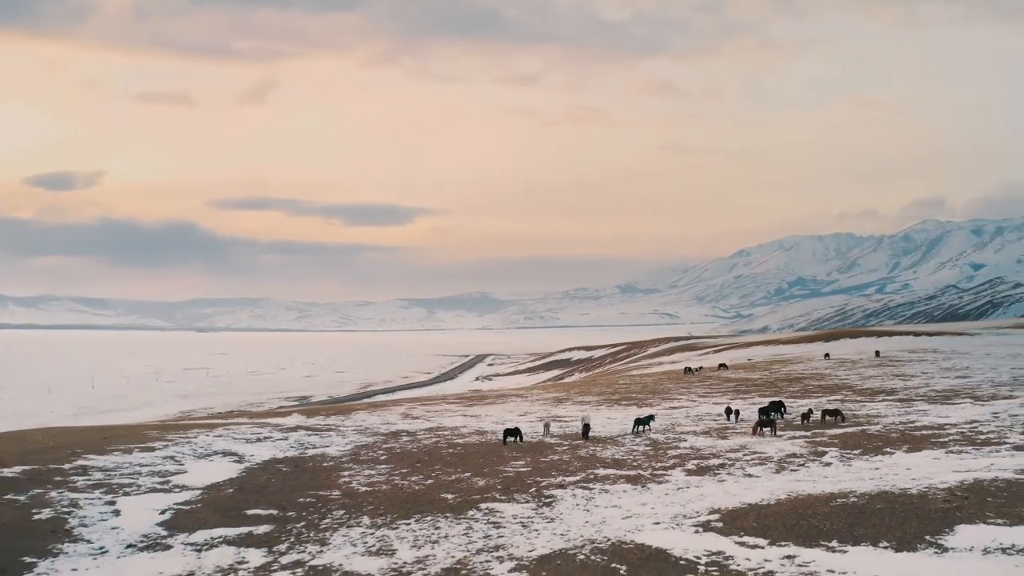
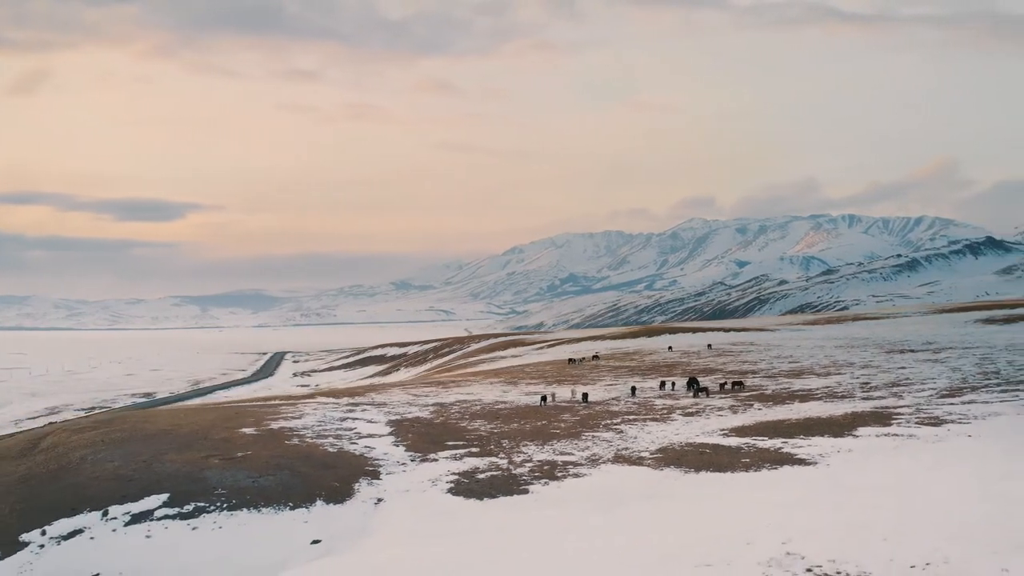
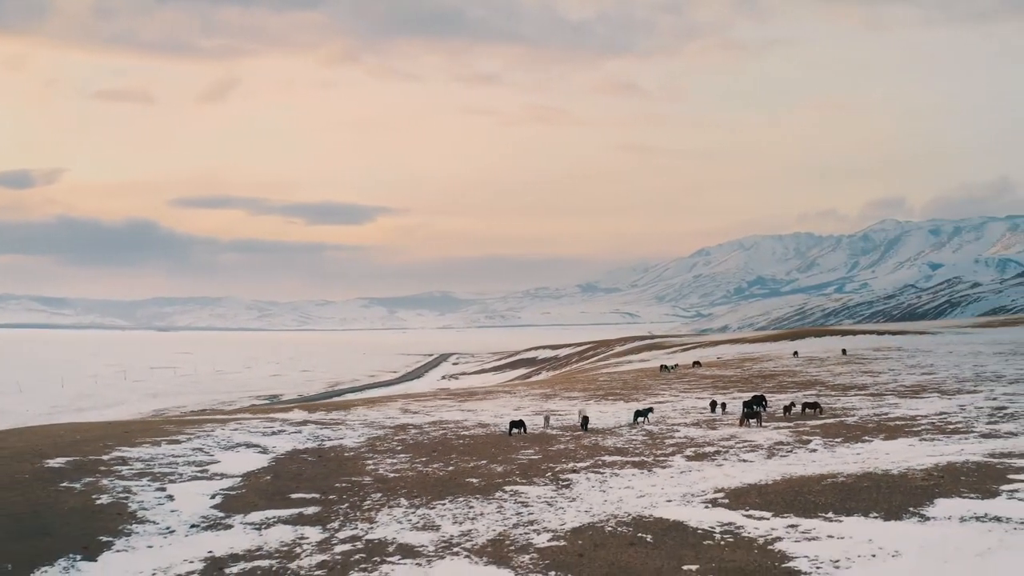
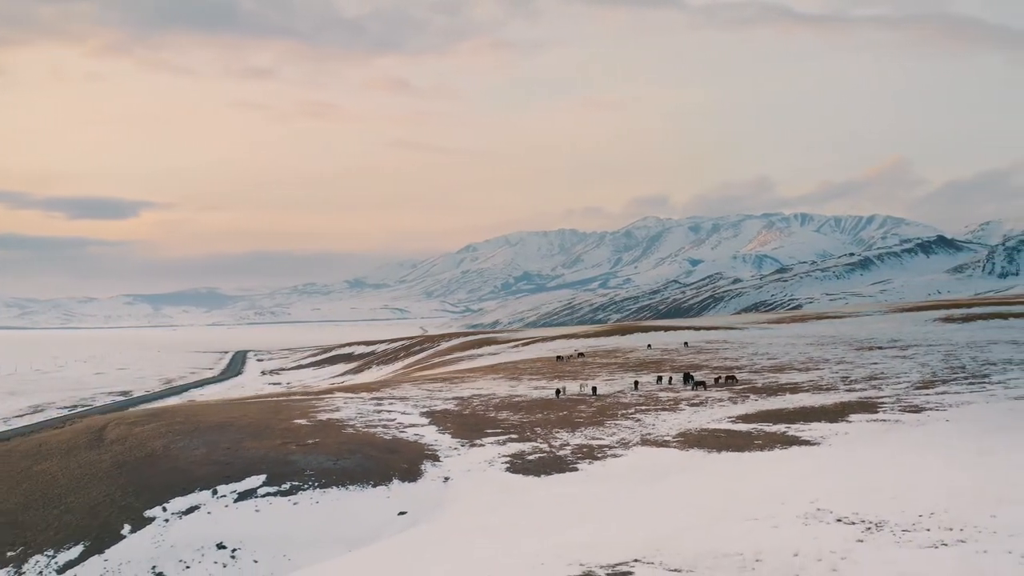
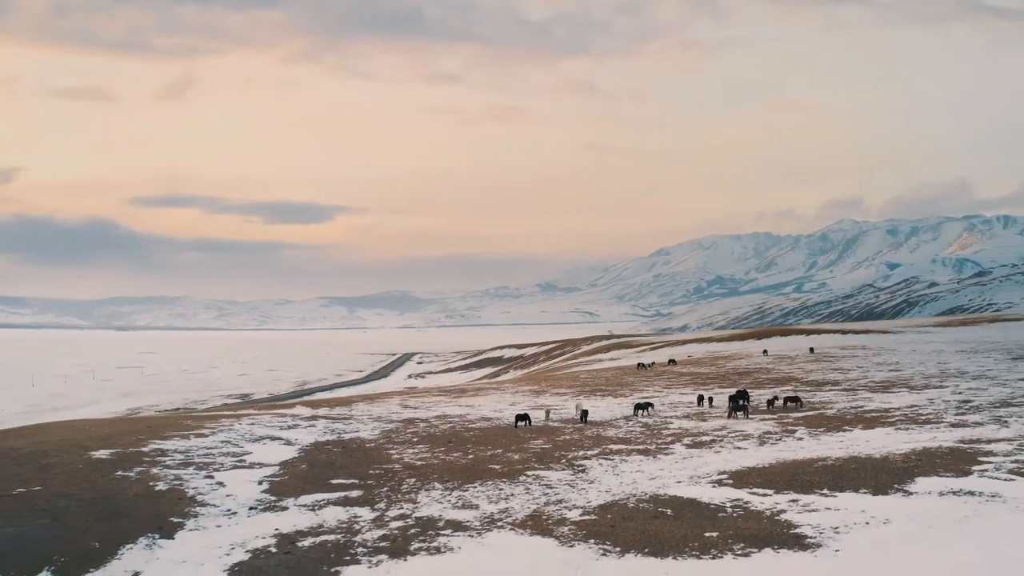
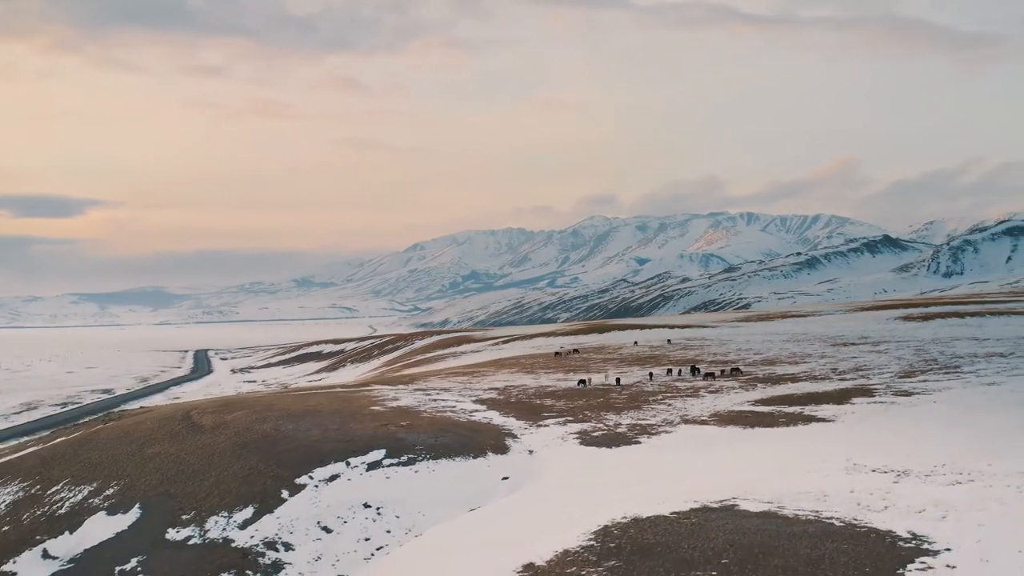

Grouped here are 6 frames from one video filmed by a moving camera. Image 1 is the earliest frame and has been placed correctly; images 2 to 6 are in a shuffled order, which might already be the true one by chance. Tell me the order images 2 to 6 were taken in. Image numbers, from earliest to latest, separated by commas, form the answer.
3, 5, 2, 4, 6
